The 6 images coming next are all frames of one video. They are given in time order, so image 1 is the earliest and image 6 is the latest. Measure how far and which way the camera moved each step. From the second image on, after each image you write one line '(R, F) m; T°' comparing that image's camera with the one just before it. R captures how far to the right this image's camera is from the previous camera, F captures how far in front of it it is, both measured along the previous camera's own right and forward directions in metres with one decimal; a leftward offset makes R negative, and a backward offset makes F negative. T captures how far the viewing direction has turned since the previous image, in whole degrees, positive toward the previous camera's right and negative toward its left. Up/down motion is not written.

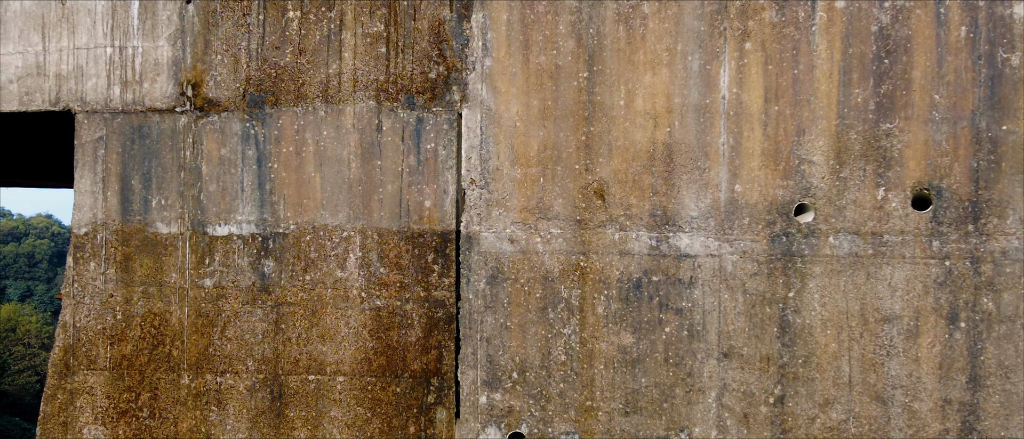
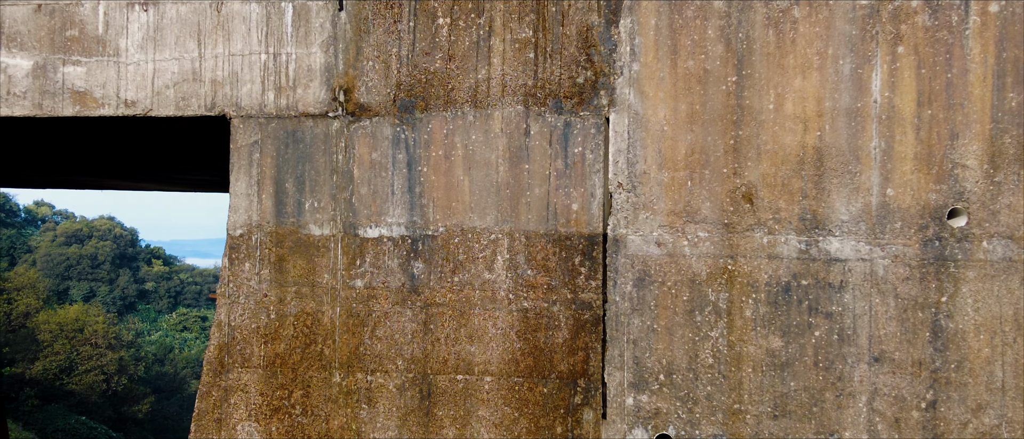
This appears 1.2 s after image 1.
(-0.4, -0.1) m; -3°
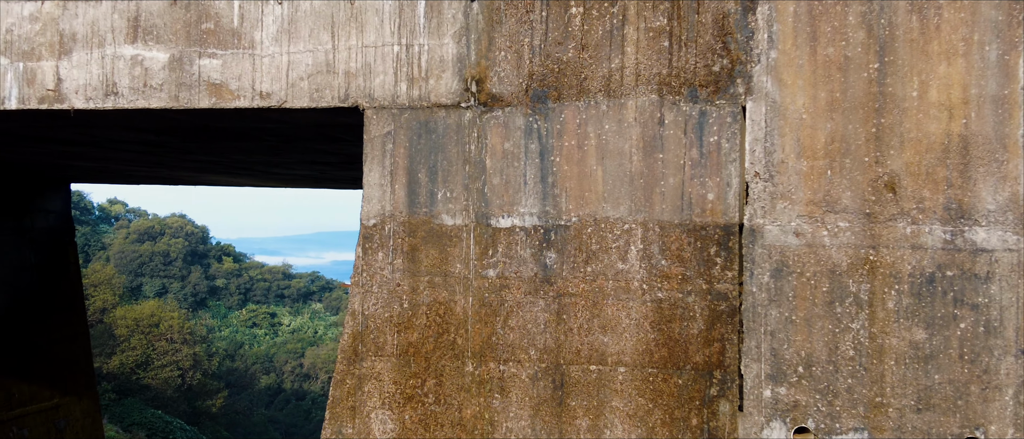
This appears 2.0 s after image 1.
(-0.3, 0.0) m; -3°
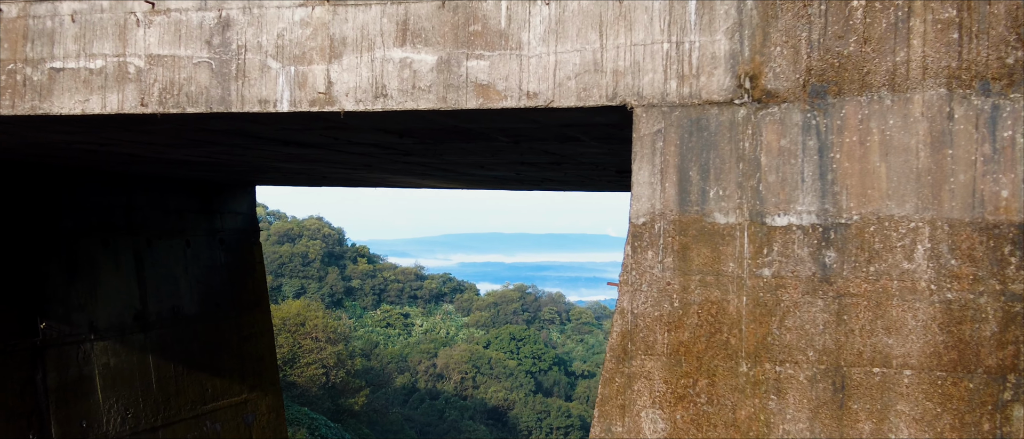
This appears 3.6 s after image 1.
(-0.6, 0.0) m; -7°
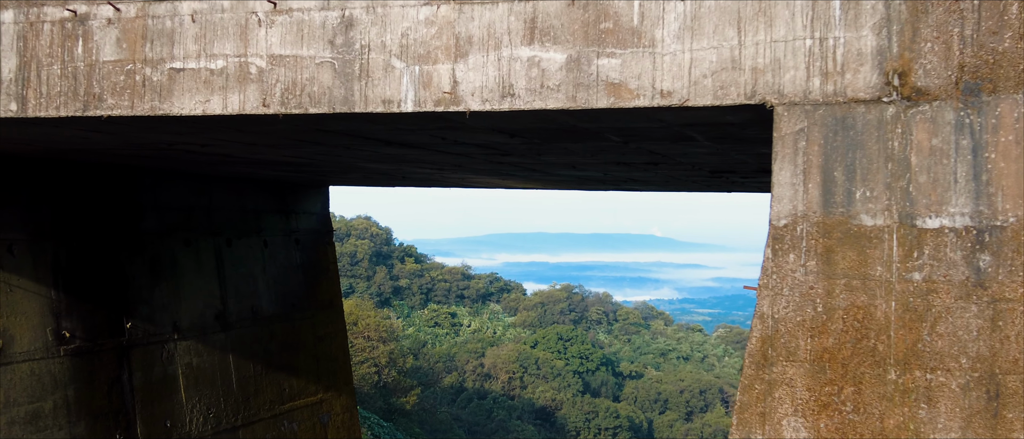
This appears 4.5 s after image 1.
(-0.4, +0.1) m; -2°
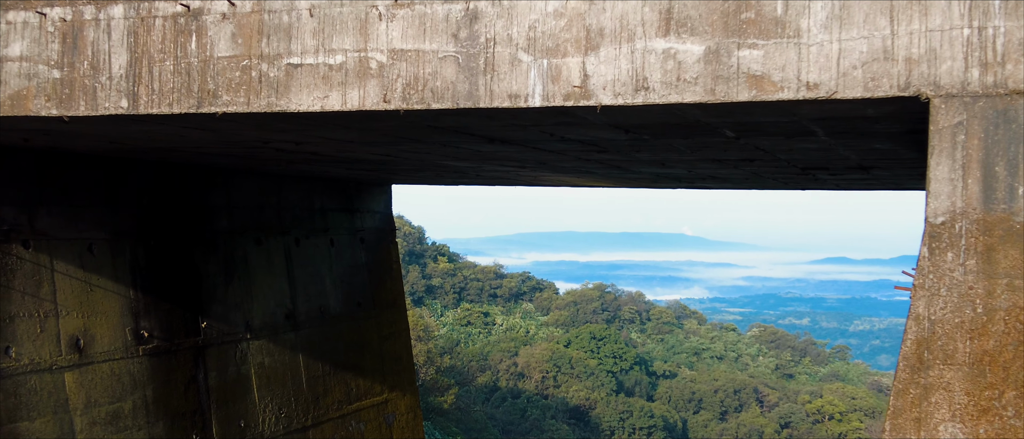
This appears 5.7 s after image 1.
(-0.4, +0.1) m; -2°
